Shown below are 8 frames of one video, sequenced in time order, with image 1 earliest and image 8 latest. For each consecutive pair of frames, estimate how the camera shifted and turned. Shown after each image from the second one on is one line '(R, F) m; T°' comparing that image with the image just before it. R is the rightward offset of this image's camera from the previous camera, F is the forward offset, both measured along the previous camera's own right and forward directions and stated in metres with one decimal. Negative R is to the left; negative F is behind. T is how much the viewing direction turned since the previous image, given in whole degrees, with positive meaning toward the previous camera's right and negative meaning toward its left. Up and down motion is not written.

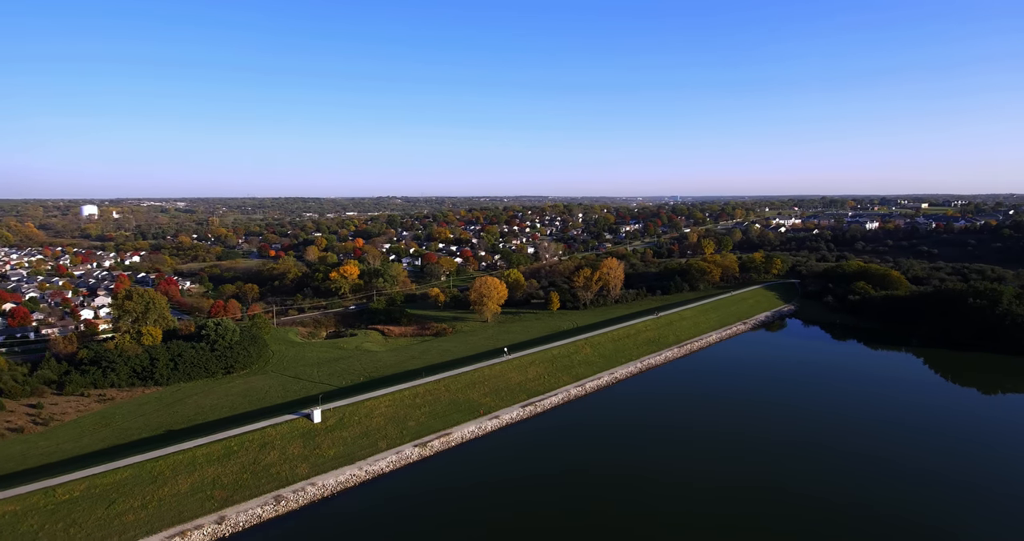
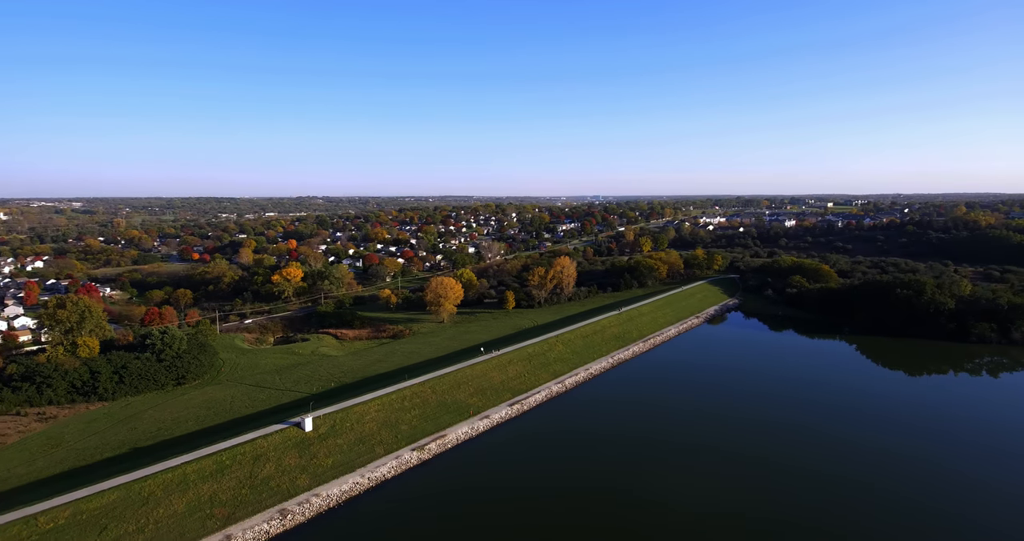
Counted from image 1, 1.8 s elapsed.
(-1.9, +0.1) m; +7°
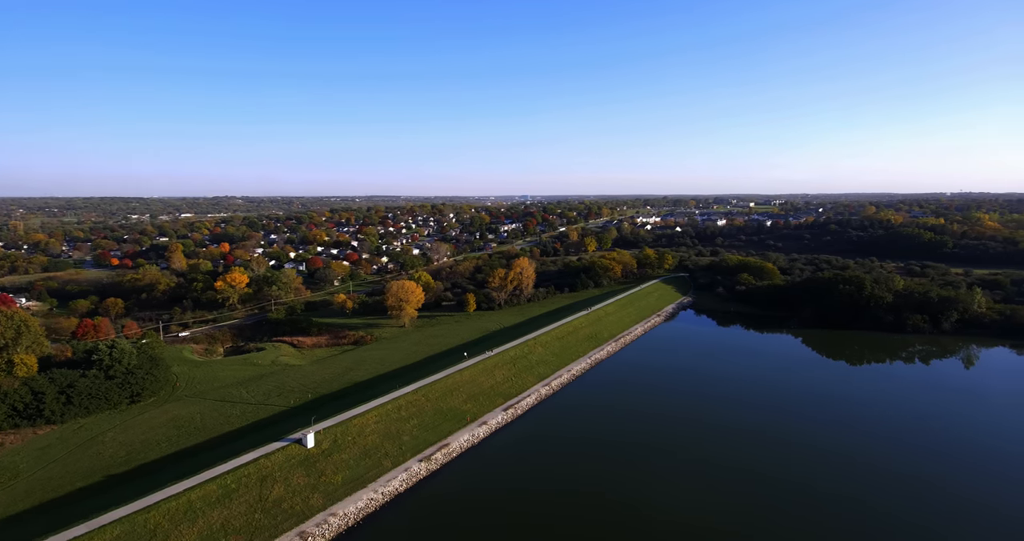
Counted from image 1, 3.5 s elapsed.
(-2.0, +0.2) m; +7°
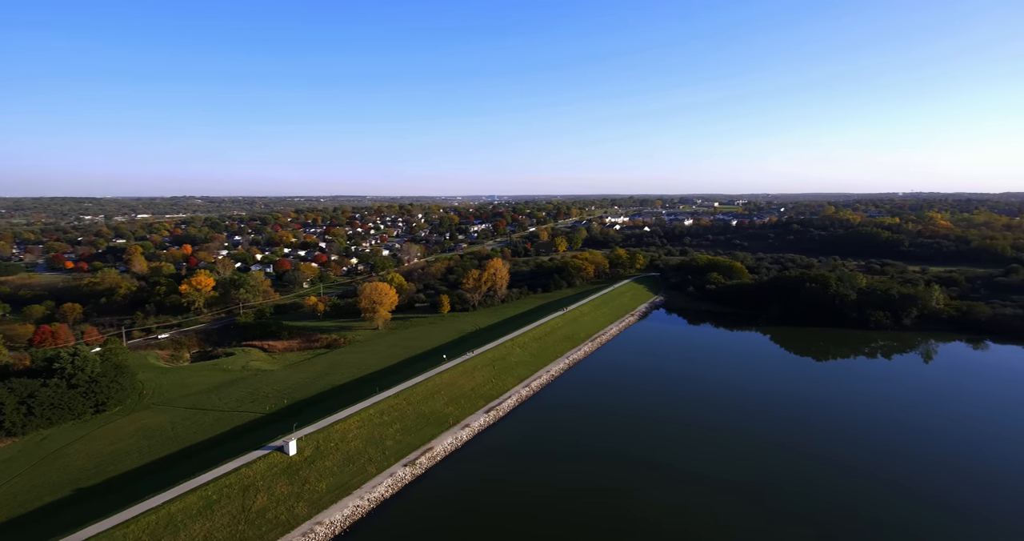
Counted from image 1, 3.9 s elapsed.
(-0.4, 0.0) m; +3°
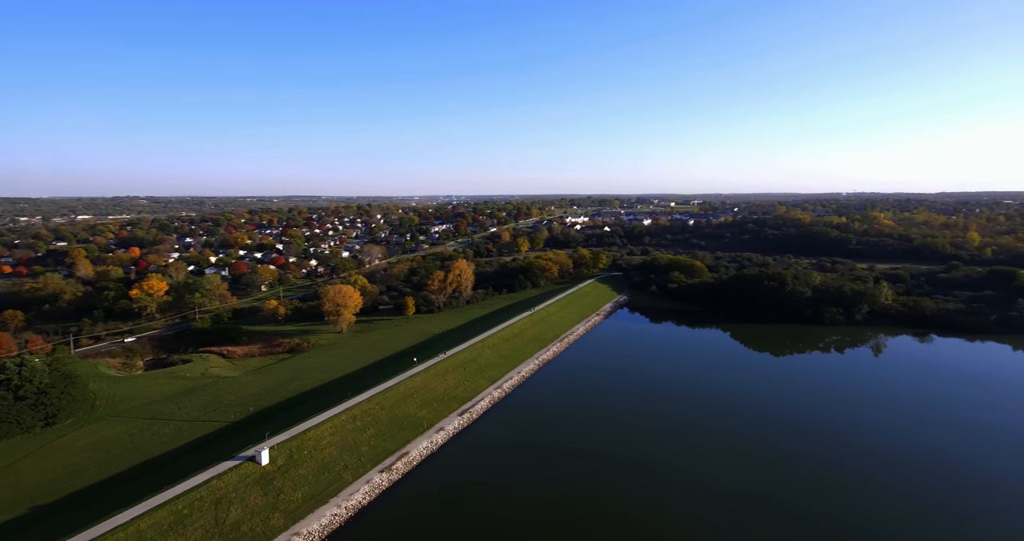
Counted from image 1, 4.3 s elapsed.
(-0.4, 0.0) m; +4°
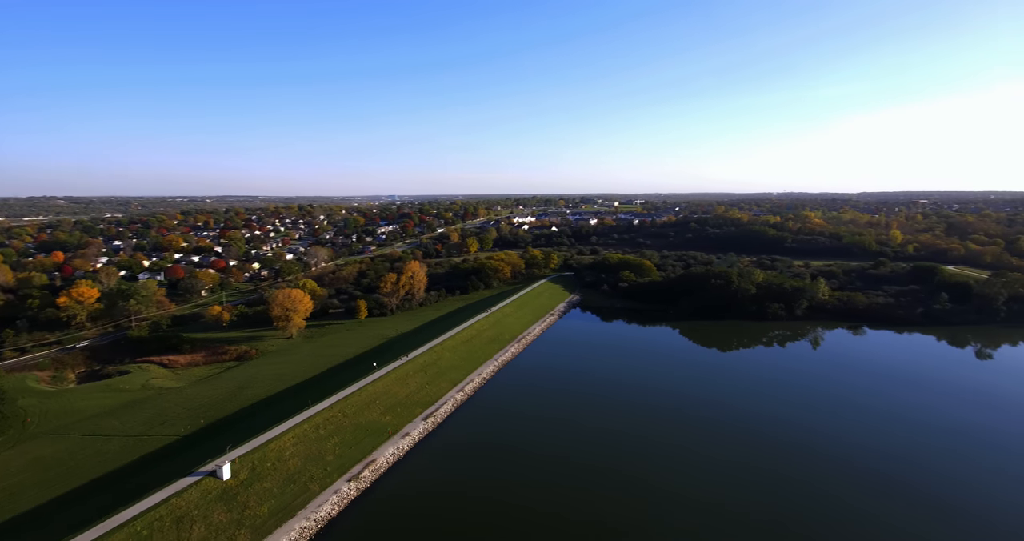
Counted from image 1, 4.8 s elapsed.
(-0.6, 0.0) m; +5°
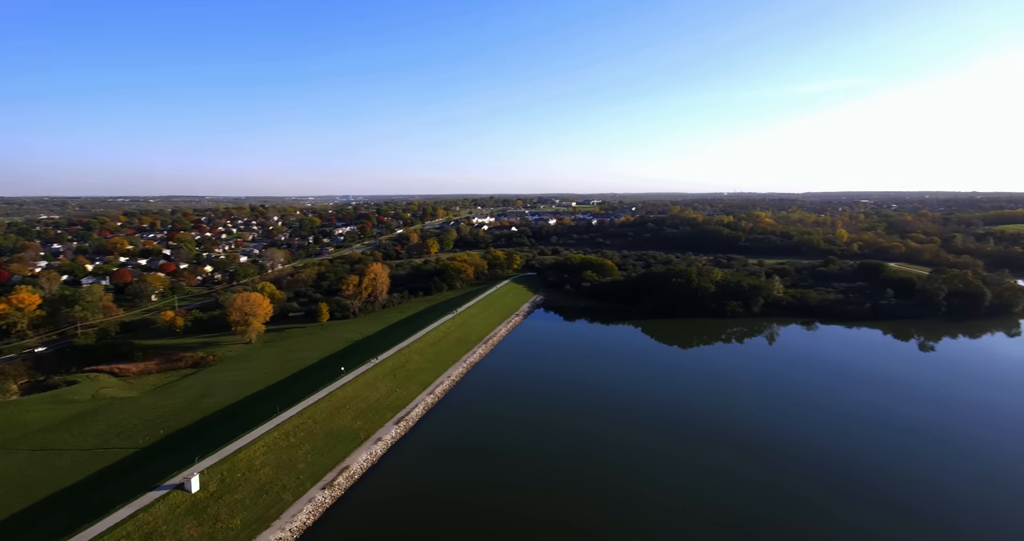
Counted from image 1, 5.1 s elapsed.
(-0.4, 0.0) m; +4°
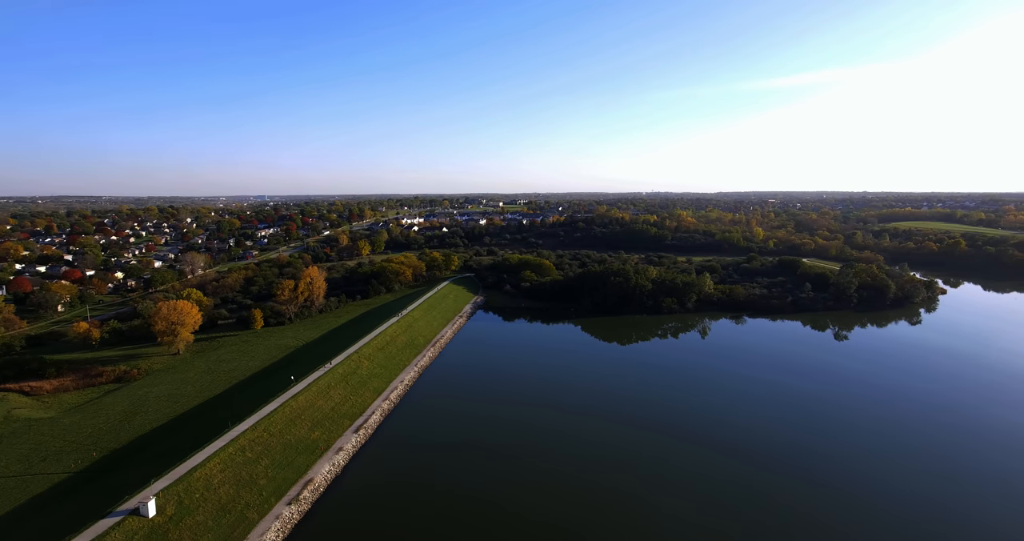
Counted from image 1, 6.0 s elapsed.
(-1.1, 0.0) m; +7°
